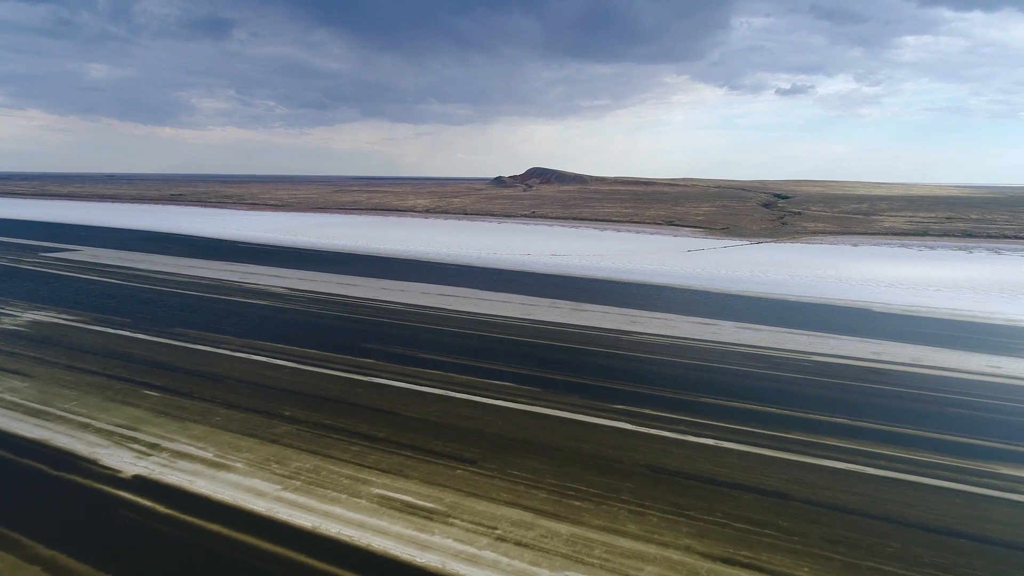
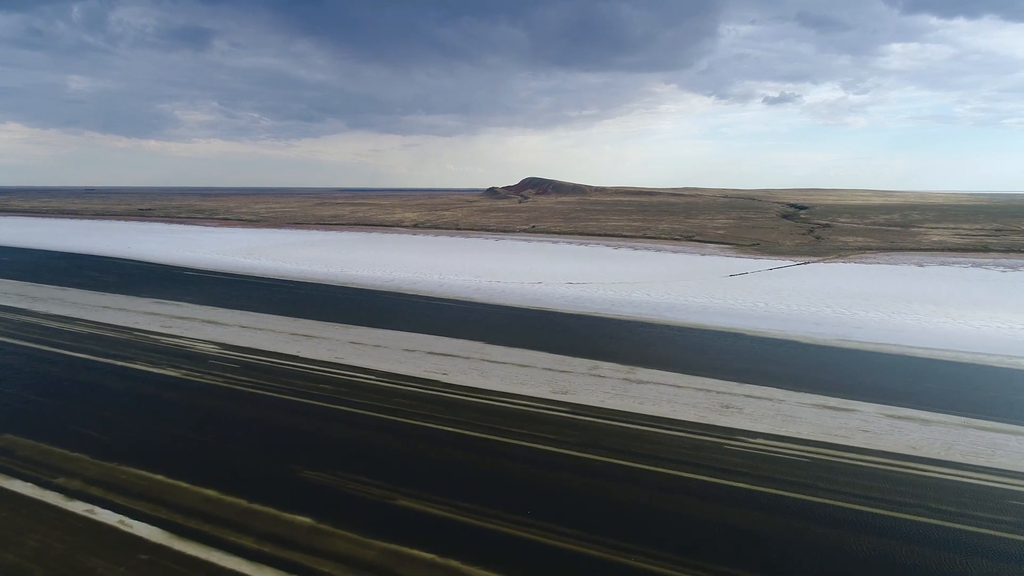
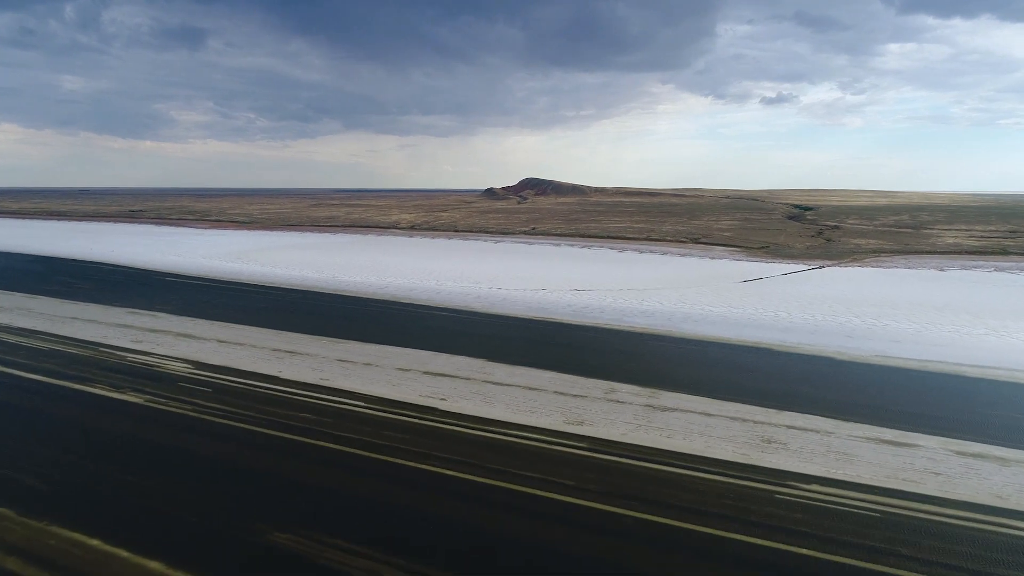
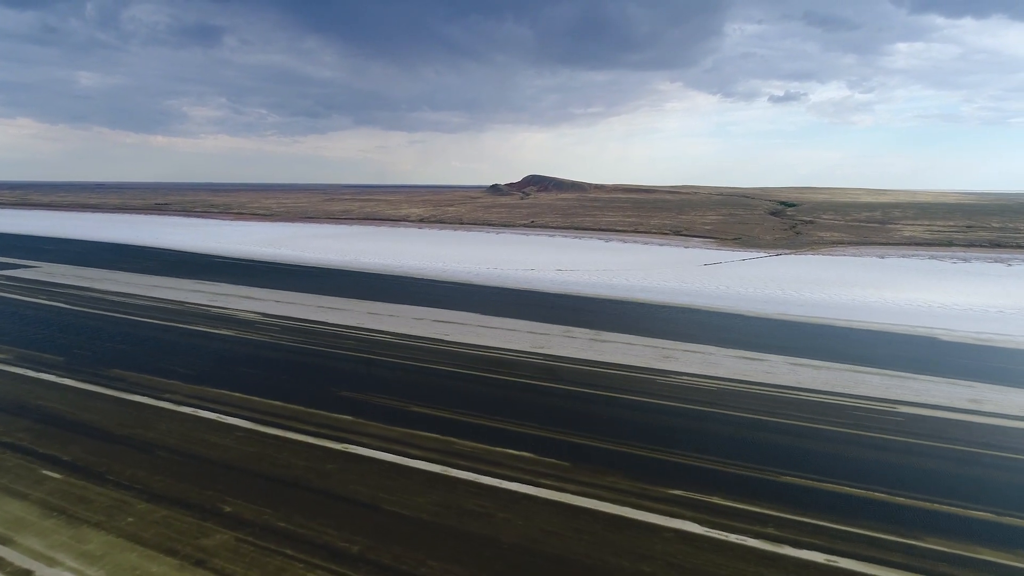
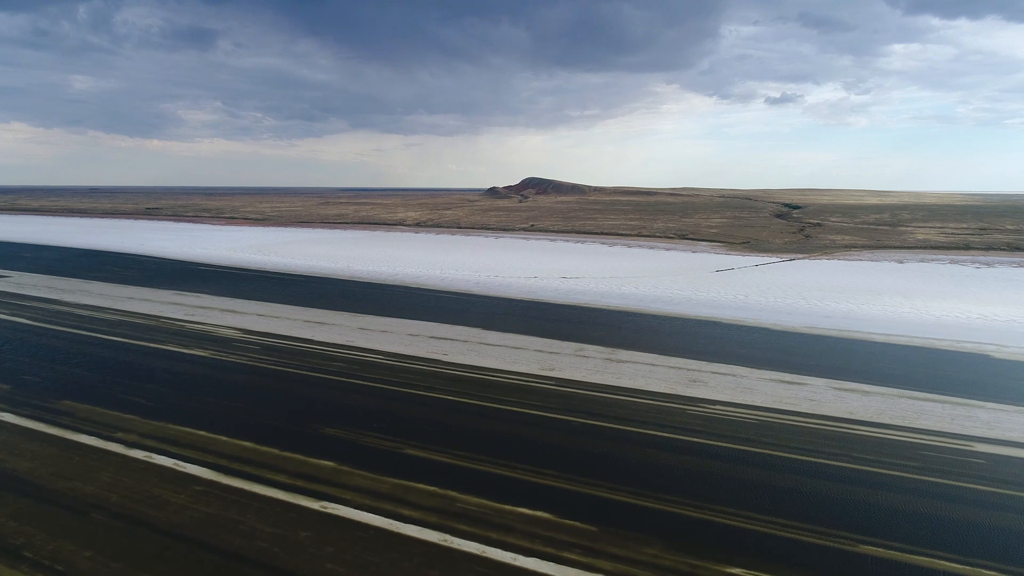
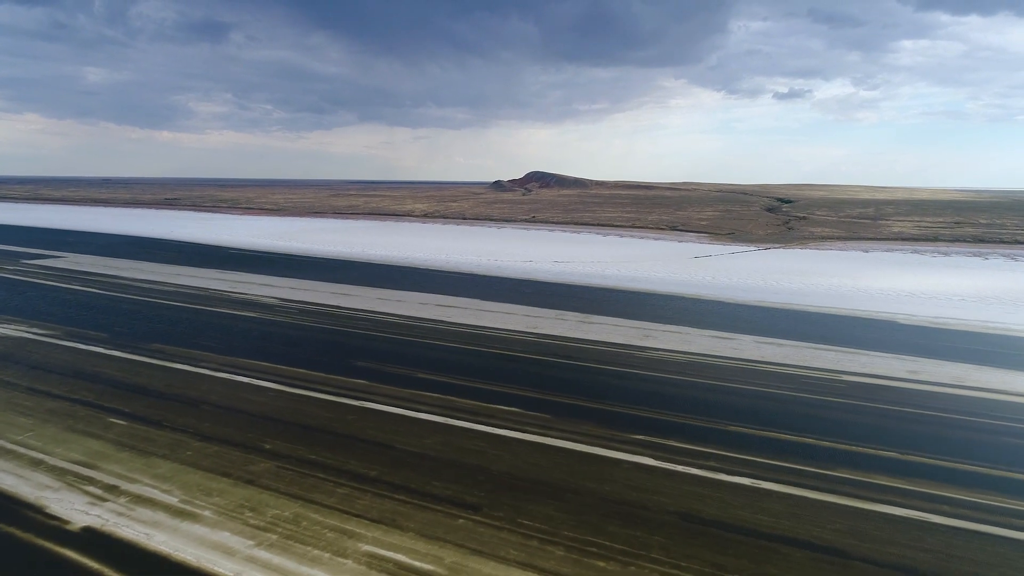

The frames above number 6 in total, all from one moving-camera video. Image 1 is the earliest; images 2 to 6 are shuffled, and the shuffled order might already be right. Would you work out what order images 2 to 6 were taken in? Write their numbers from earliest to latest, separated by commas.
6, 4, 5, 2, 3
